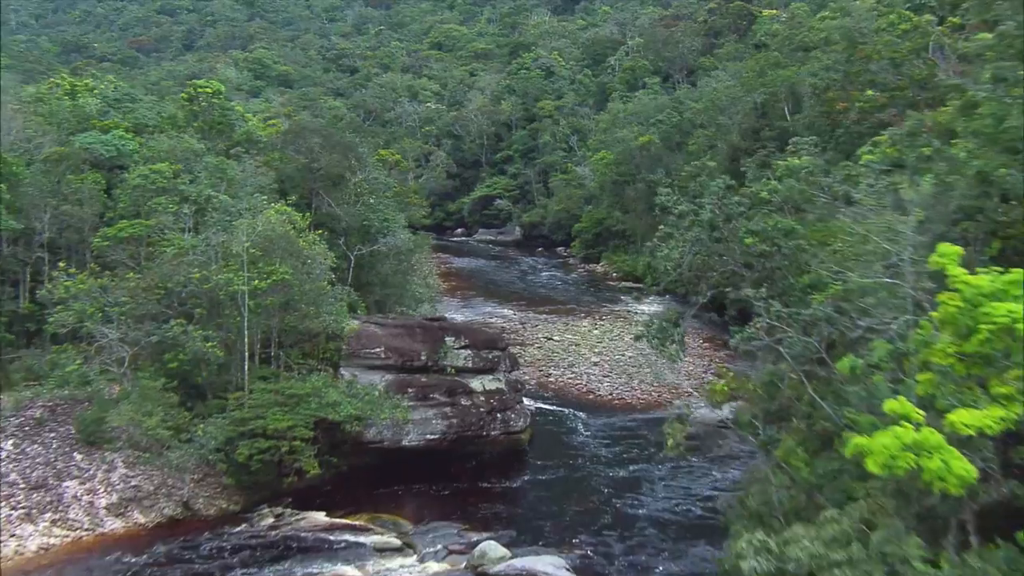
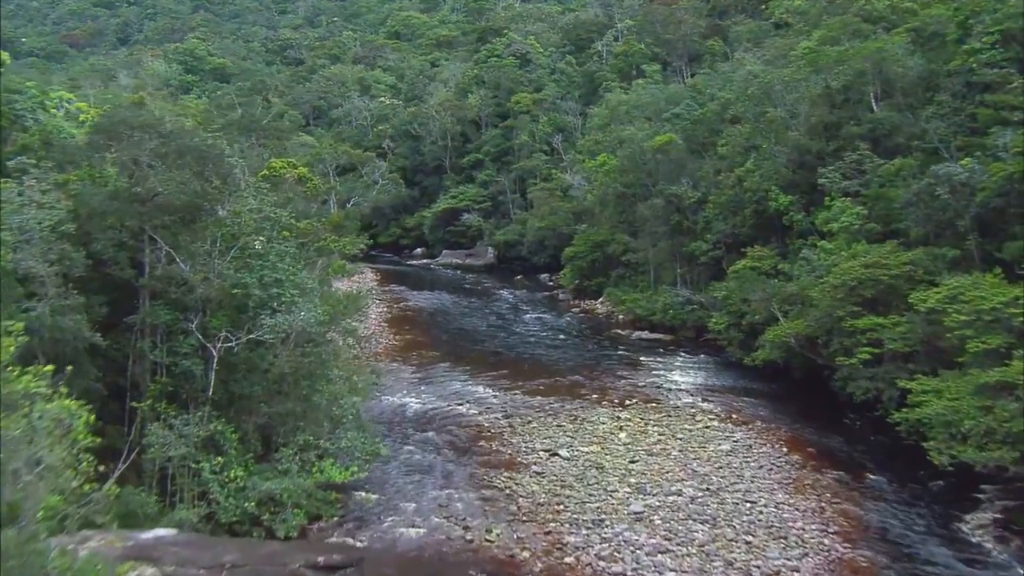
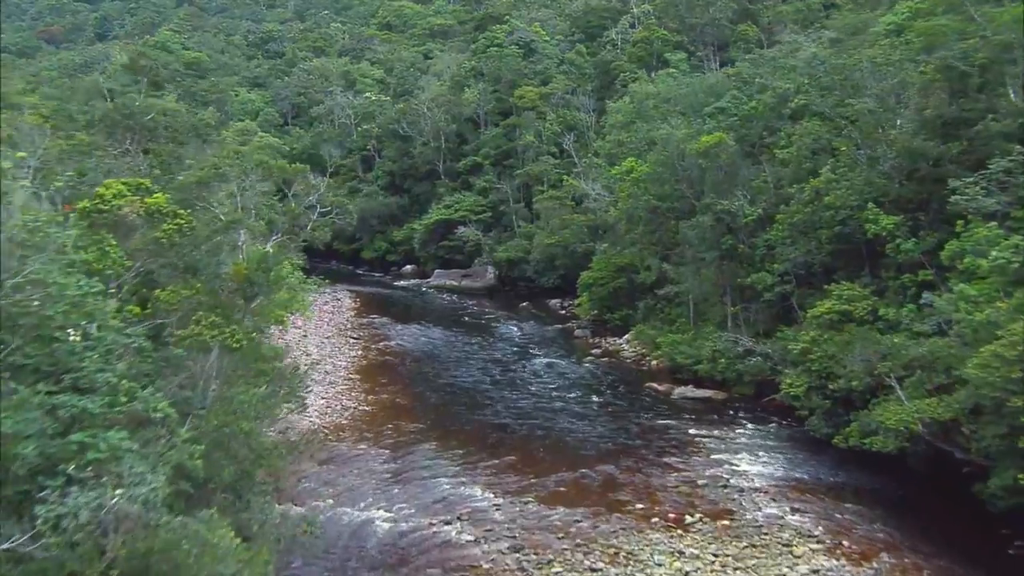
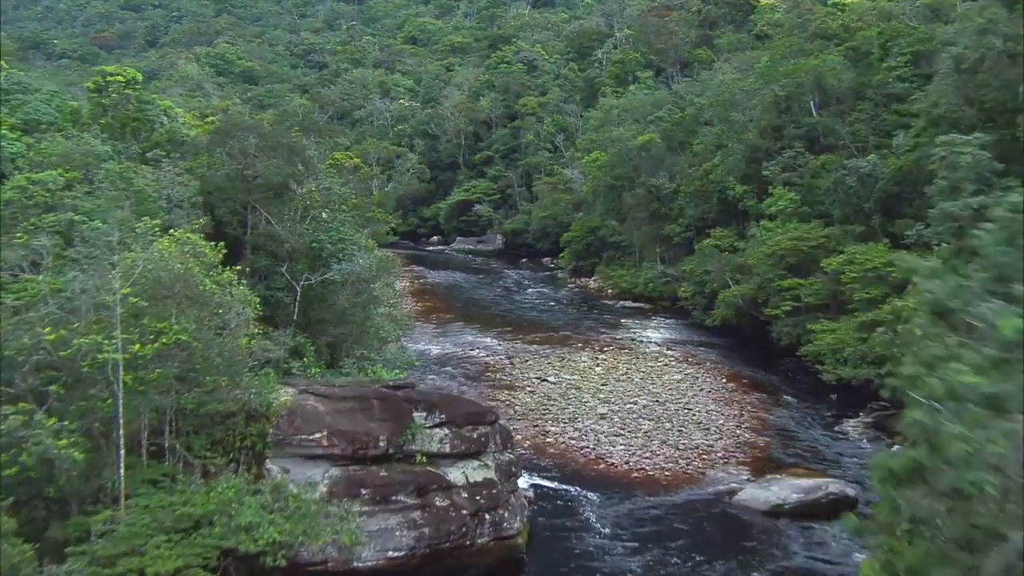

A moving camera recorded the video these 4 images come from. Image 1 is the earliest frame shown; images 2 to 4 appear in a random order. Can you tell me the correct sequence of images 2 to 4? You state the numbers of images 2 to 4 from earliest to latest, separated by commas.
4, 2, 3
